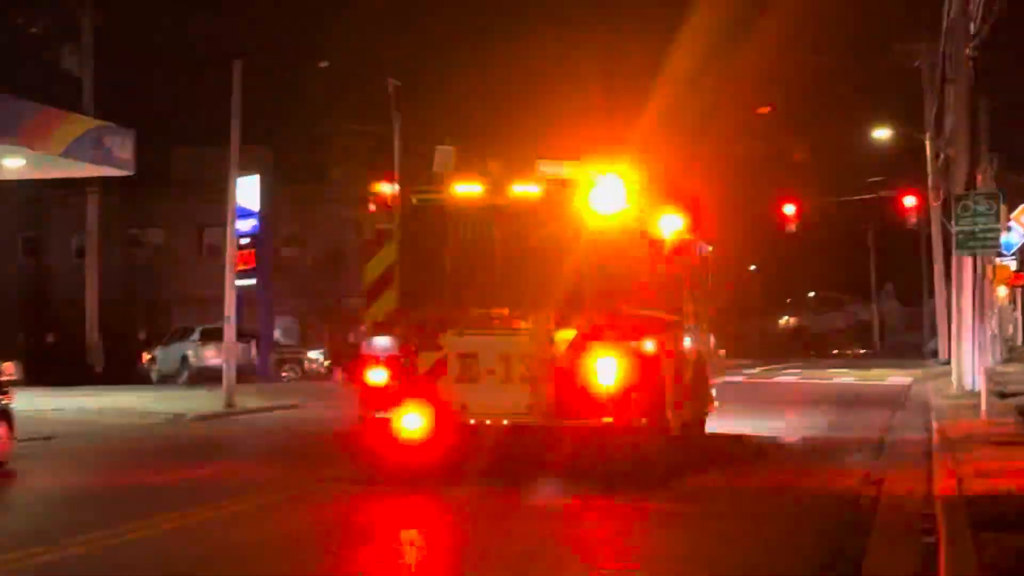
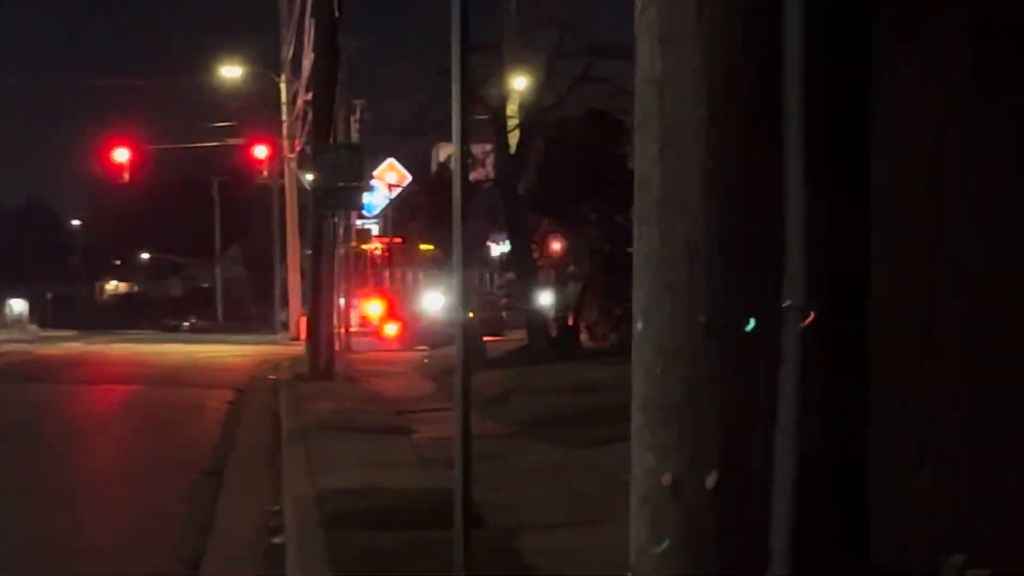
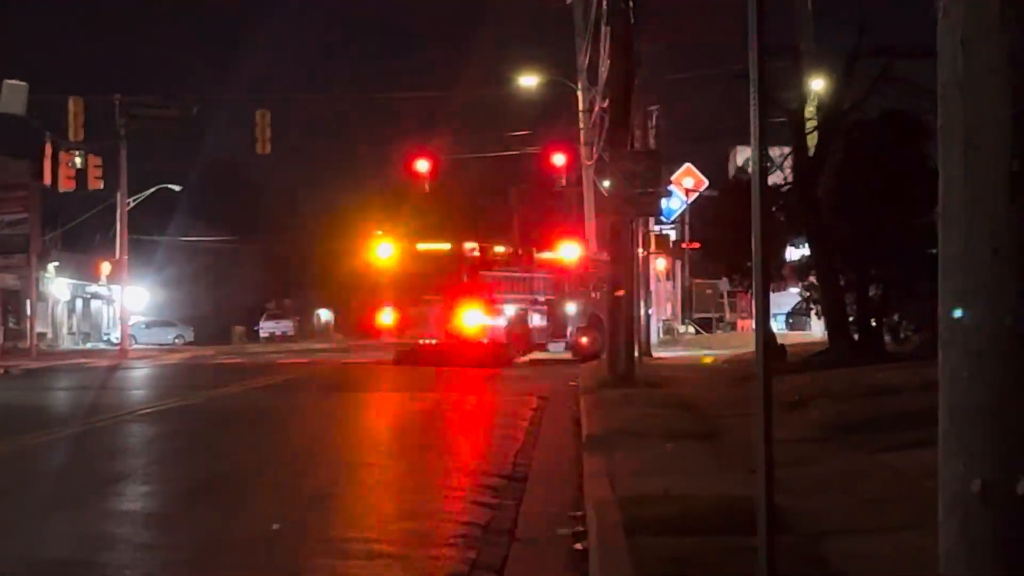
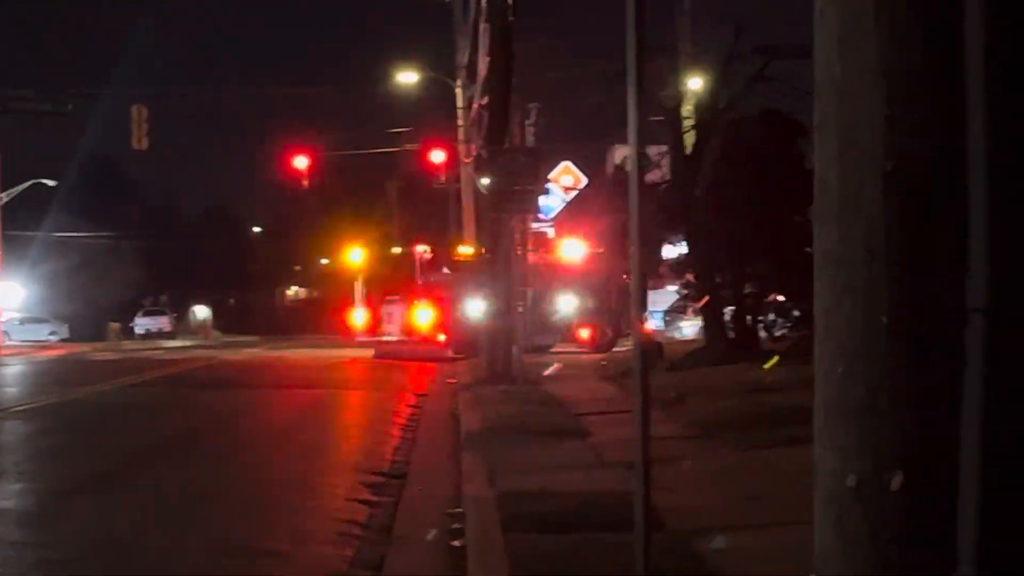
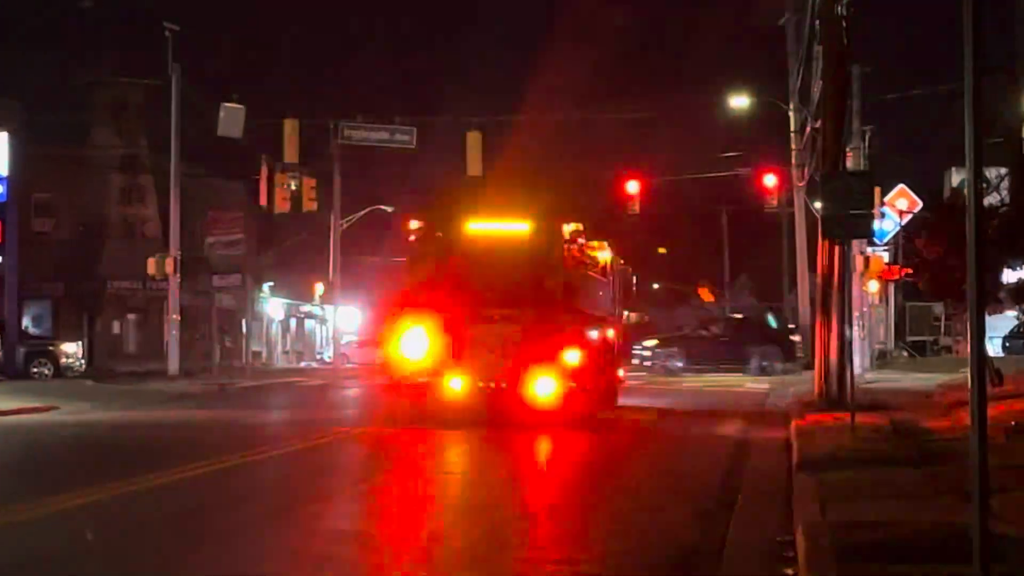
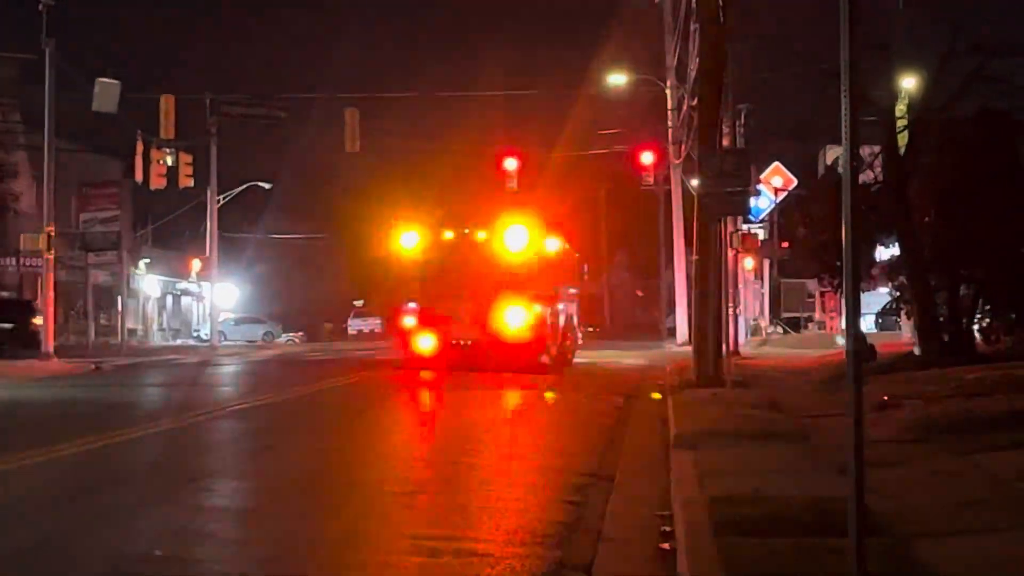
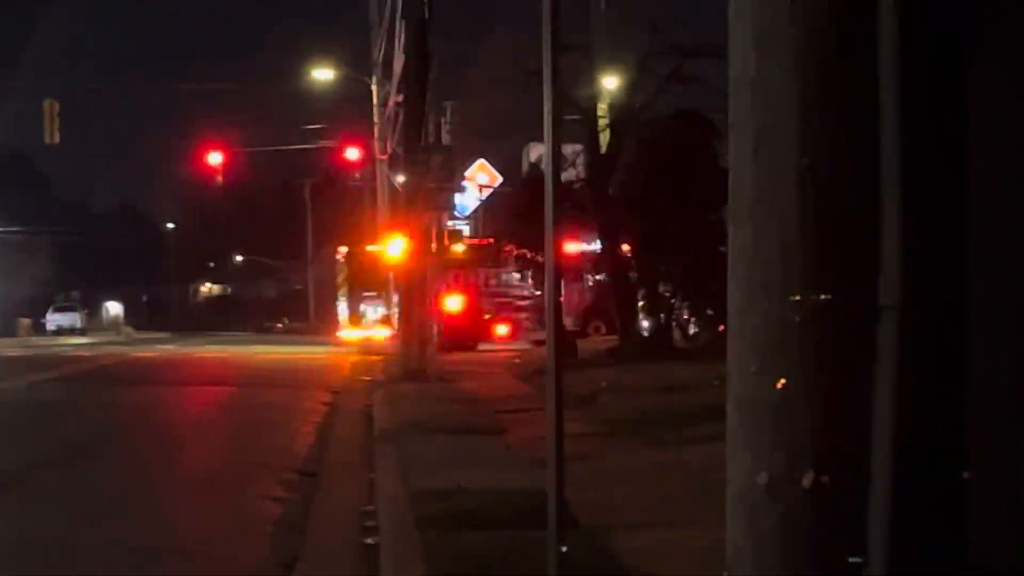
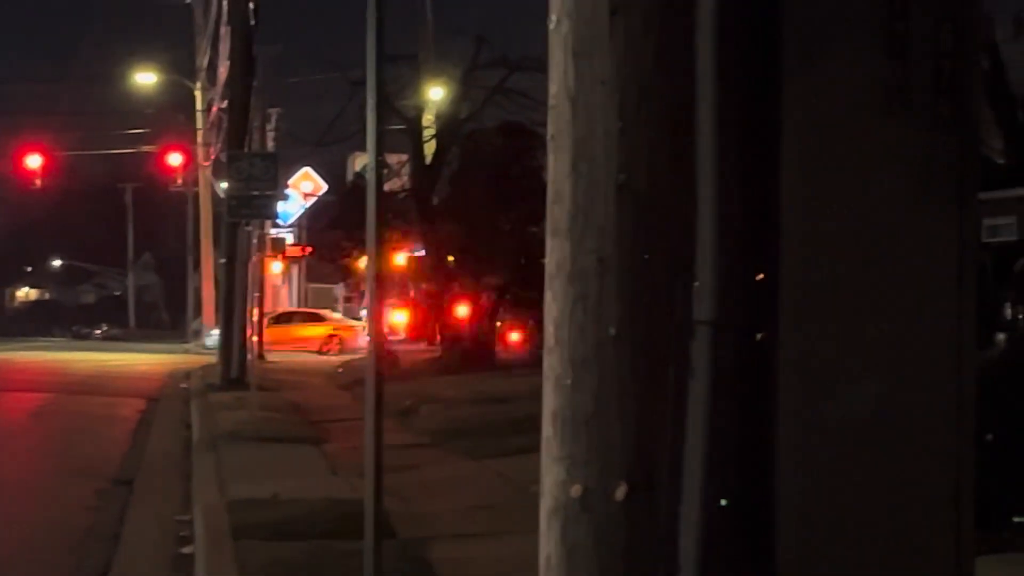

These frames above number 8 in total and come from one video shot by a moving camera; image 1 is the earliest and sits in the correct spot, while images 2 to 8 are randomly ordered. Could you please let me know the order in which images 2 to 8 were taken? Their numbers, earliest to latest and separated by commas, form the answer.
5, 6, 3, 4, 7, 2, 8
